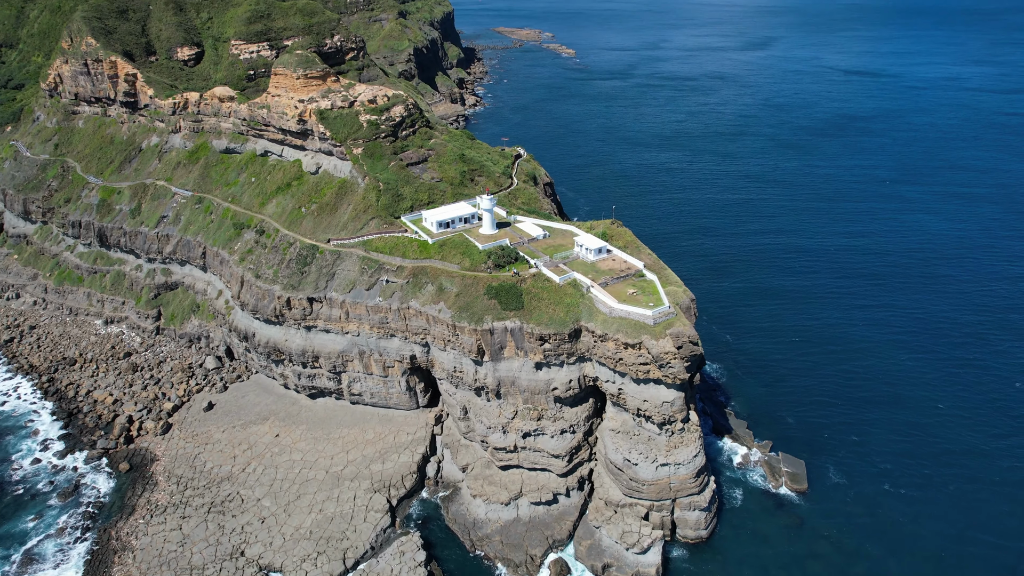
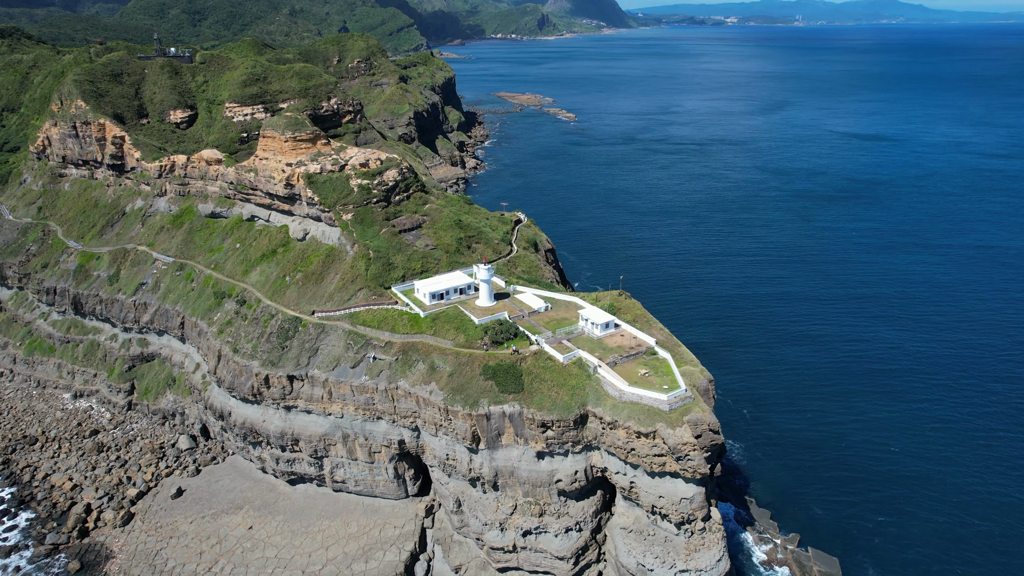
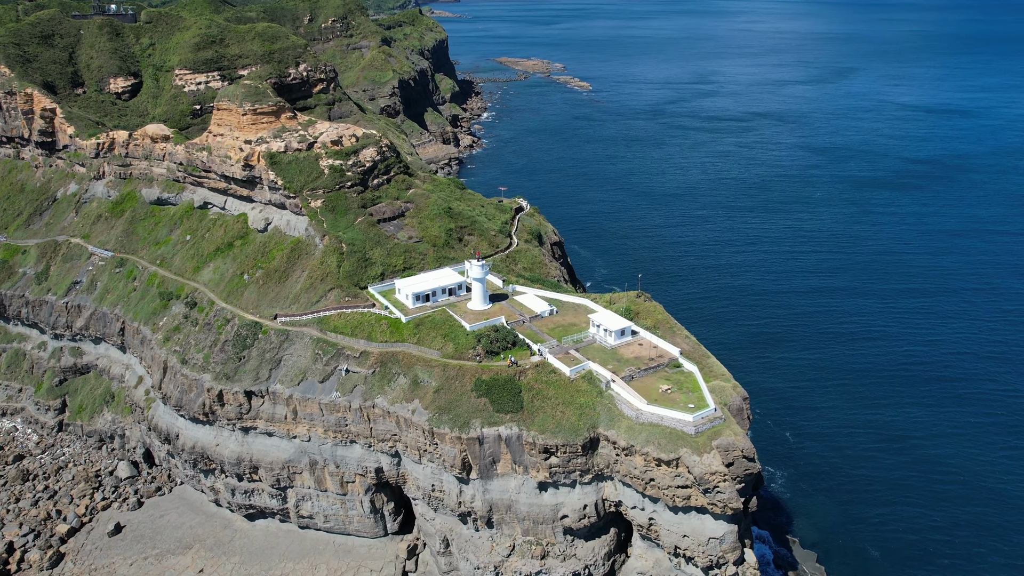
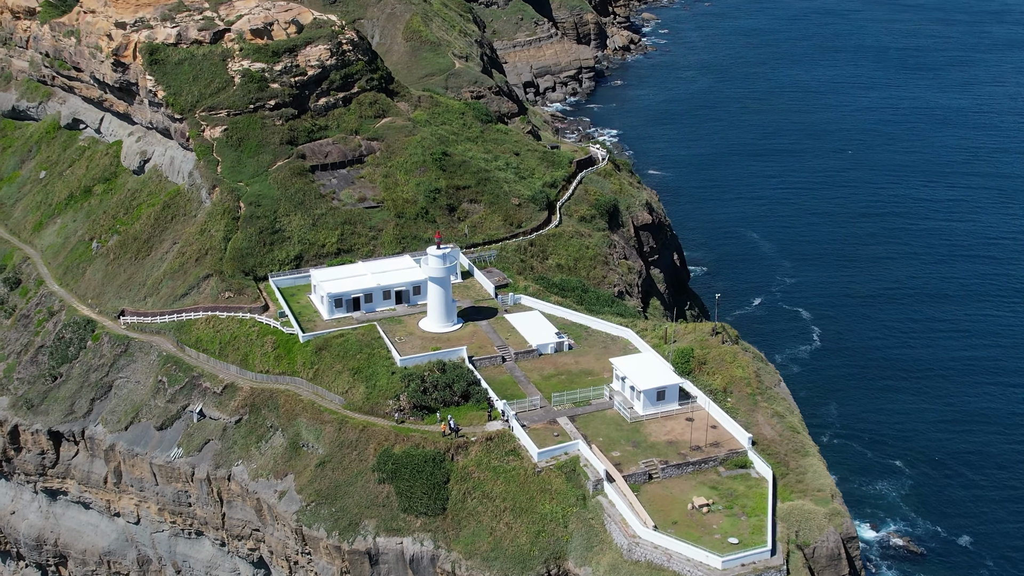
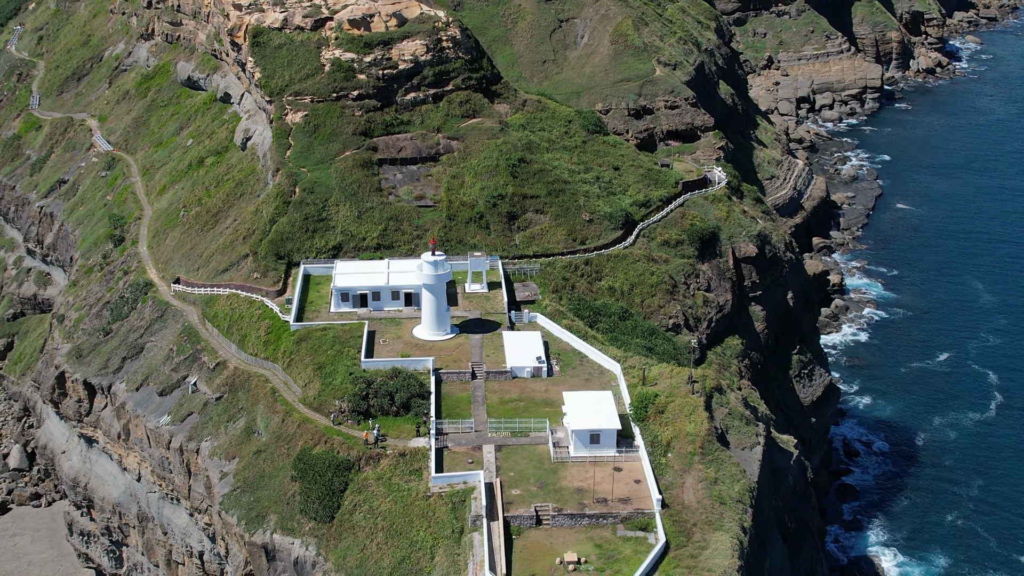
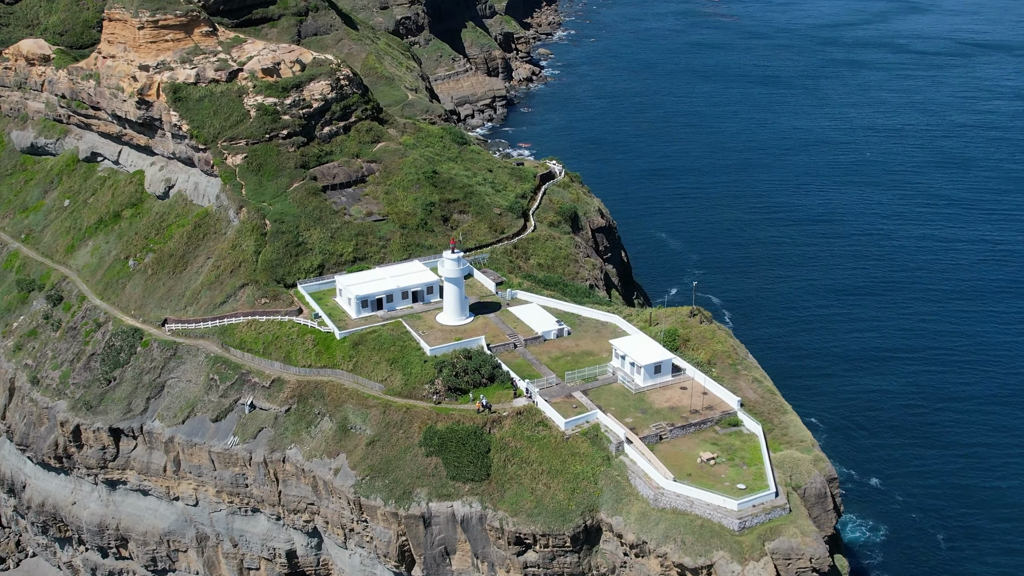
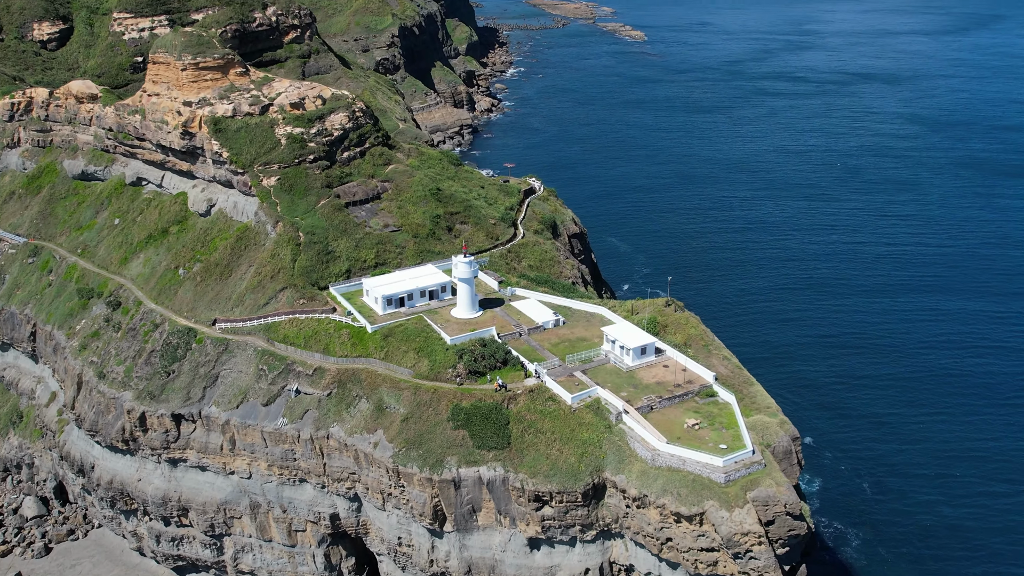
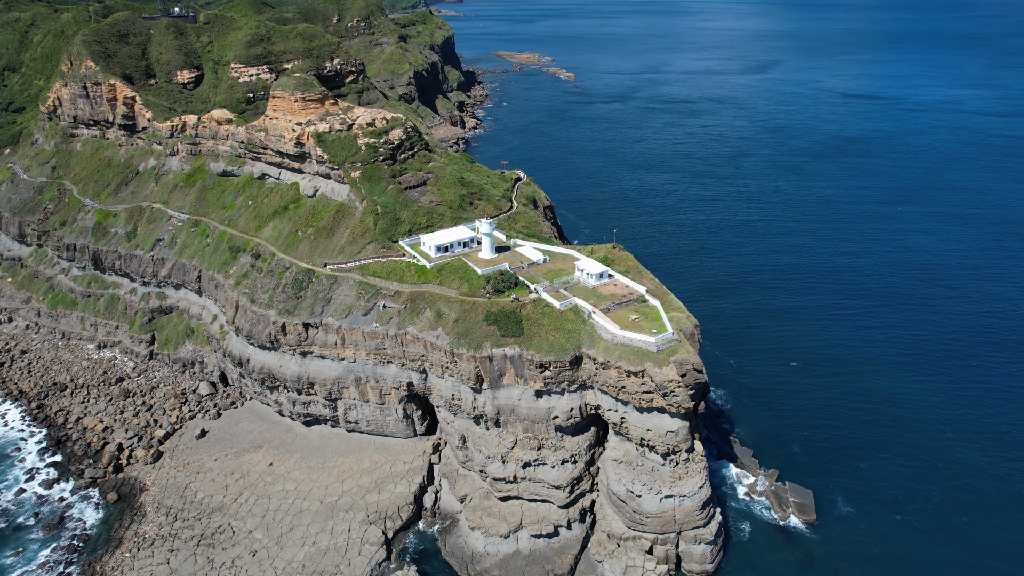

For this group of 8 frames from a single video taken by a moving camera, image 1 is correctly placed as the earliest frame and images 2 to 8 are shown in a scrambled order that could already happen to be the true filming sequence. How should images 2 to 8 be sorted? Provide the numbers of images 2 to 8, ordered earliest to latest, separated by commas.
8, 2, 3, 7, 6, 4, 5
